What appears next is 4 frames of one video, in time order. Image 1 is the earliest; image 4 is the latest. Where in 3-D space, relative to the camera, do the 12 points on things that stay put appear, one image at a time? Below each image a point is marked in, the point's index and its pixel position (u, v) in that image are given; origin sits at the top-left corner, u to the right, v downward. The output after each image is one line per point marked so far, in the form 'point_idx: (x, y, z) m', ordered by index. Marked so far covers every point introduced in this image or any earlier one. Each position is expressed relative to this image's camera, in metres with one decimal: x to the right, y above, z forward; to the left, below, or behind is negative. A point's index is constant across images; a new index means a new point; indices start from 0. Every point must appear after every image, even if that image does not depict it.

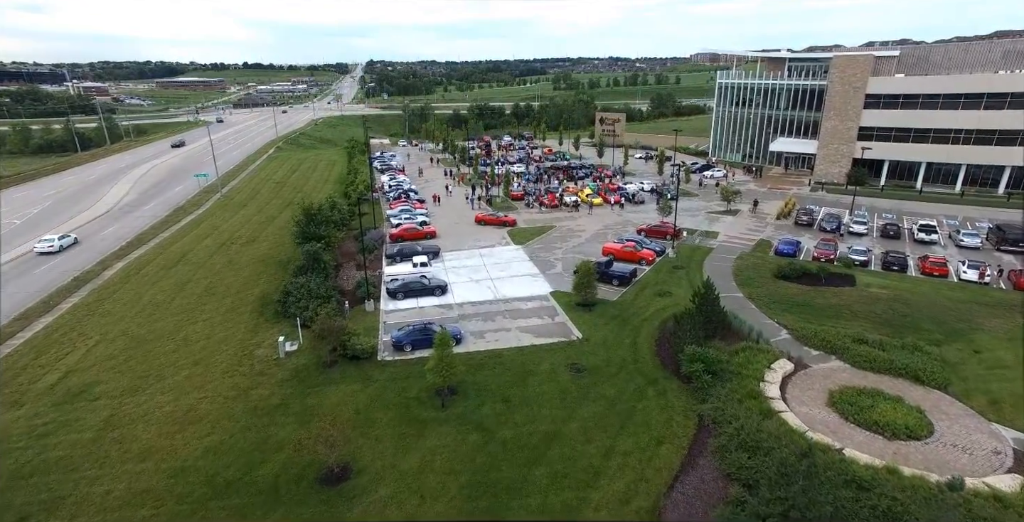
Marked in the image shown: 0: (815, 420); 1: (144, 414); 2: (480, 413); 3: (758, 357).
0: (+9.1, -4.7, +15.7) m
1: (-11.7, -4.9, +16.6) m
2: (-1.0, -4.9, +17.0) m
3: (+8.8, -3.4, +18.8) m
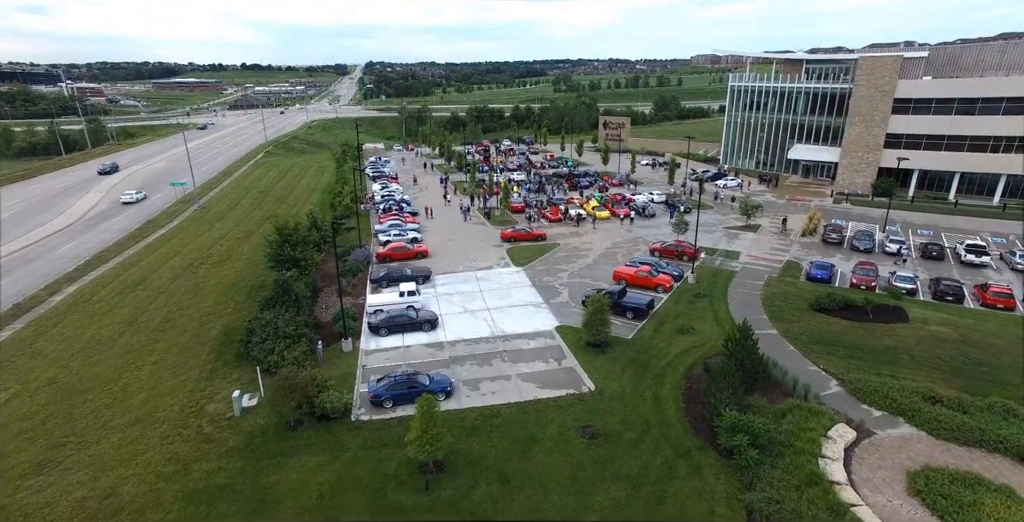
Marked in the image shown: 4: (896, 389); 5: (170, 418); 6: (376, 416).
0: (+9.1, -6.0, +12.3) m
1: (-11.7, -6.2, +13.2) m
2: (-1.0, -6.2, +13.6) m
3: (+8.8, -4.7, +15.4) m
4: (+12.3, -4.1, +16.6) m
5: (-11.0, -5.0, +16.7) m
6: (-4.5, -5.1, +17.3) m
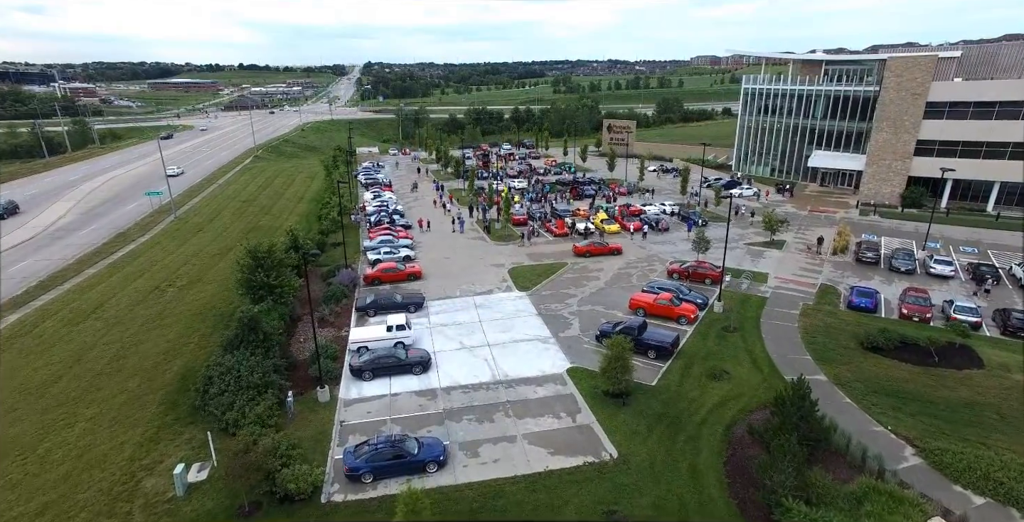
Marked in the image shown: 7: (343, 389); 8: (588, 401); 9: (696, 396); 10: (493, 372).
0: (+9.3, -7.2, +9.1) m
1: (-11.5, -7.3, +10.0) m
2: (-0.8, -7.4, +10.4) m
3: (+9.0, -5.9, +12.3) m
4: (+12.5, -5.3, +13.5) m
5: (-10.8, -6.2, +13.5) m
6: (-4.3, -6.3, +14.1) m
7: (-6.2, -4.6, +18.9) m
8: (+2.6, -4.8, +17.9) m
9: (+6.4, -4.6, +18.0) m
10: (-0.7, -4.2, +19.9) m
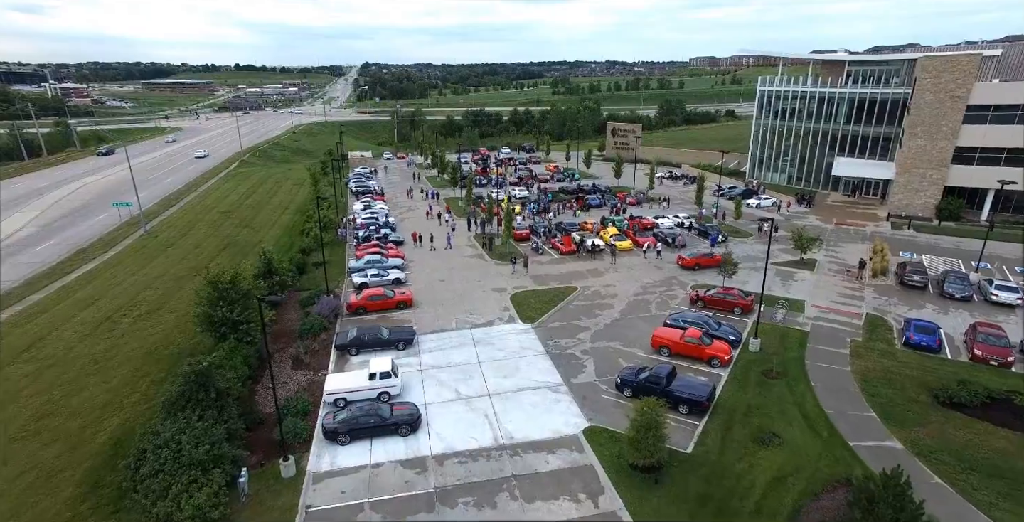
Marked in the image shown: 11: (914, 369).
0: (+9.5, -8.4, +5.8) m
1: (-11.3, -8.5, +6.5) m
2: (-0.6, -8.6, +7.0) m
3: (+9.2, -7.1, +8.9) m
4: (+12.7, -6.5, +10.1) m
5: (-10.6, -7.4, +10.0) m
6: (-4.1, -7.5, +10.7) m
7: (-6.0, -5.8, +15.5) m
8: (+2.8, -6.0, +14.6) m
9: (+6.5, -5.8, +14.6) m
10: (-0.5, -5.4, +16.5) m
11: (+14.6, -3.9, +18.9) m
